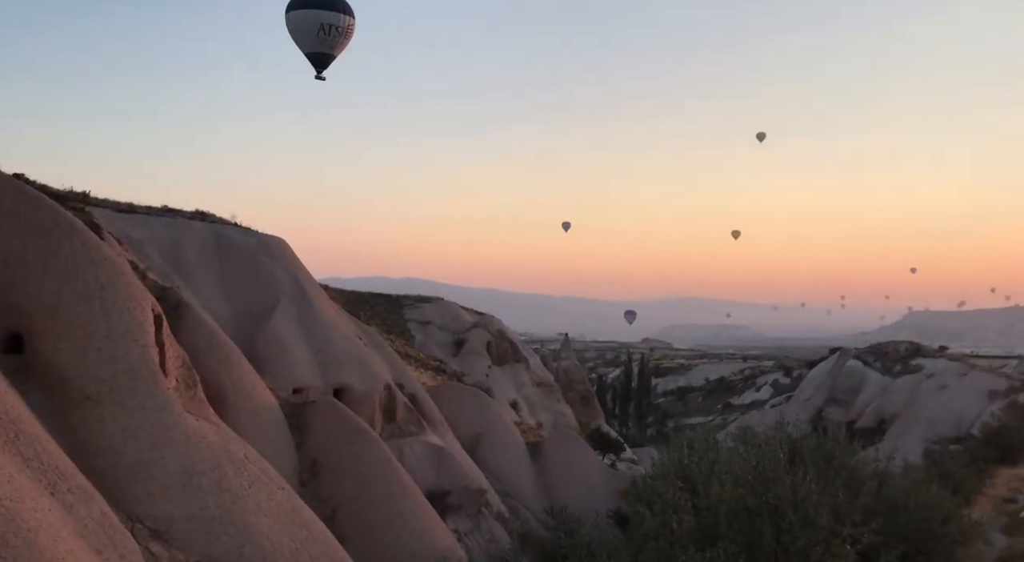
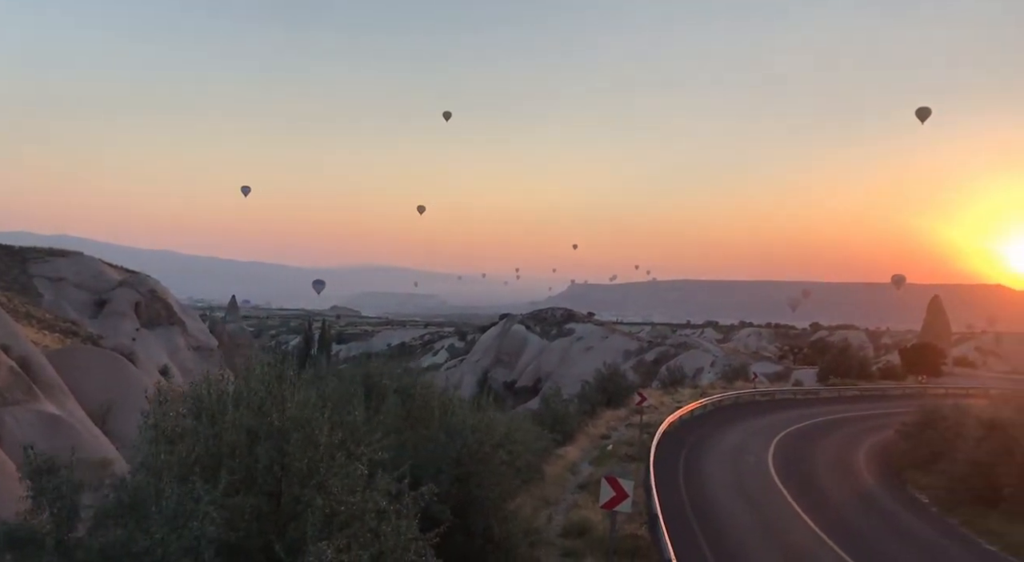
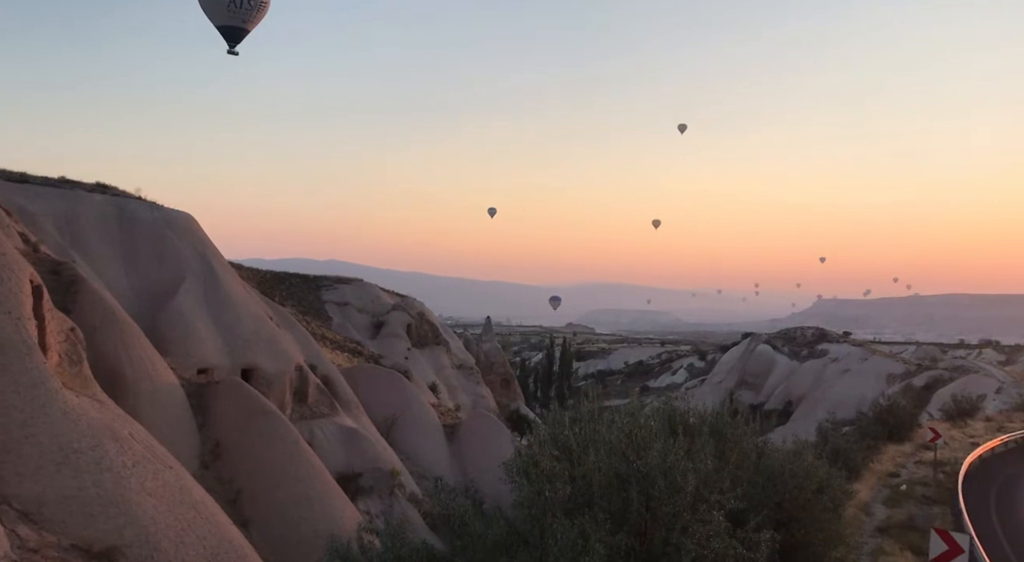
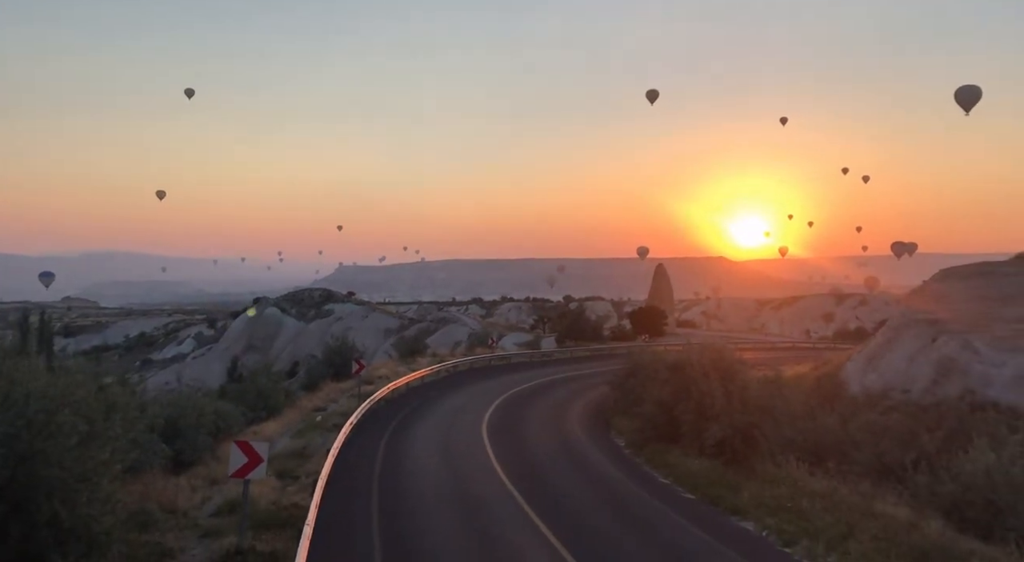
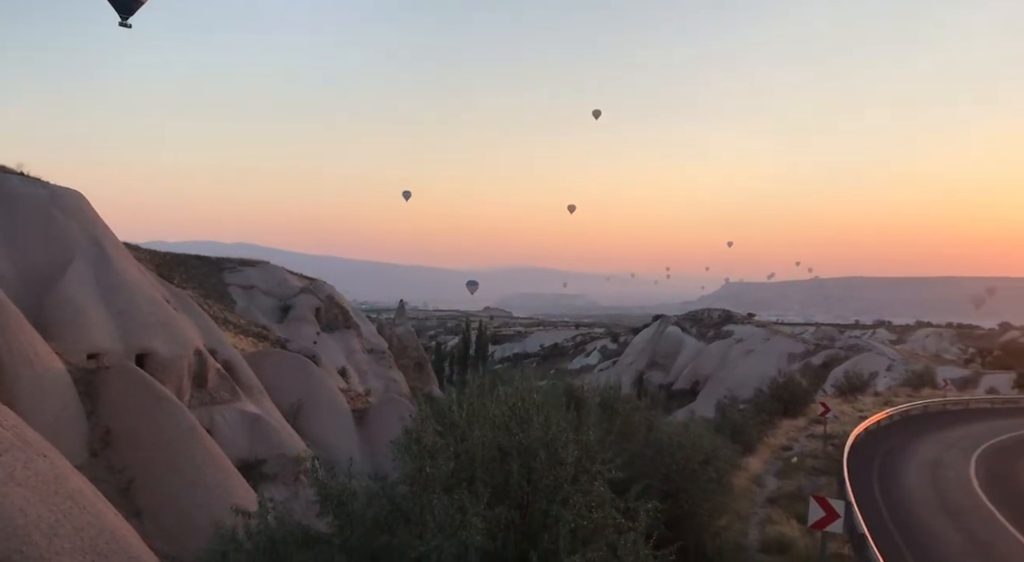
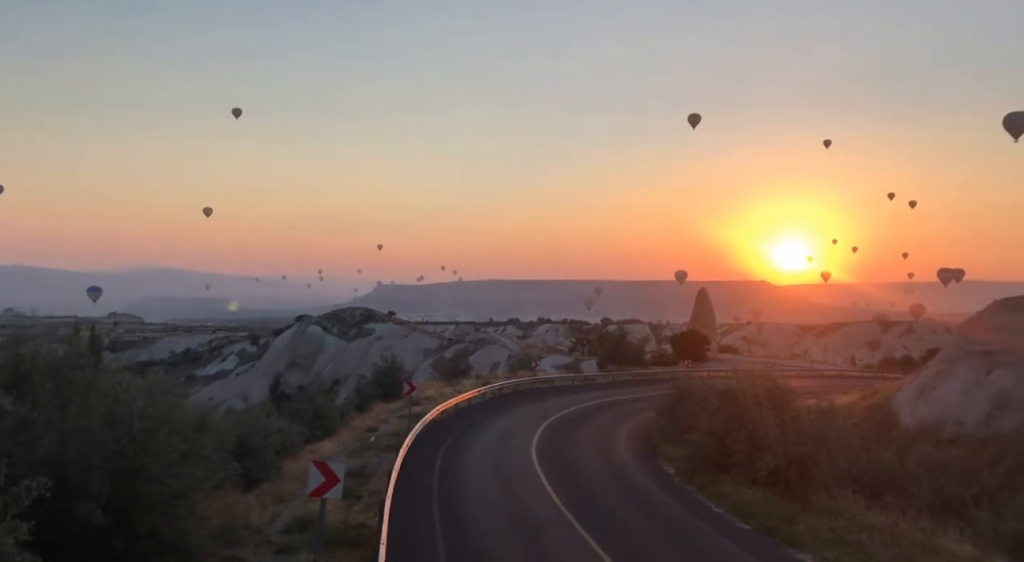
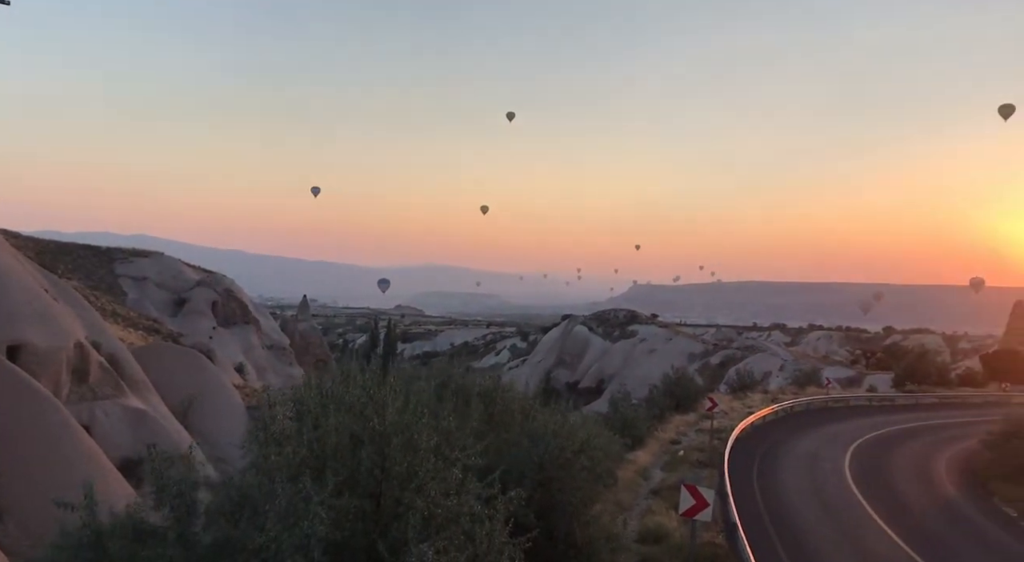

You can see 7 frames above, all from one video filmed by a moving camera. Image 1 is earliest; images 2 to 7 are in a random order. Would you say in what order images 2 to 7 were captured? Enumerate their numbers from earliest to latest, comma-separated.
3, 5, 7, 2, 6, 4
